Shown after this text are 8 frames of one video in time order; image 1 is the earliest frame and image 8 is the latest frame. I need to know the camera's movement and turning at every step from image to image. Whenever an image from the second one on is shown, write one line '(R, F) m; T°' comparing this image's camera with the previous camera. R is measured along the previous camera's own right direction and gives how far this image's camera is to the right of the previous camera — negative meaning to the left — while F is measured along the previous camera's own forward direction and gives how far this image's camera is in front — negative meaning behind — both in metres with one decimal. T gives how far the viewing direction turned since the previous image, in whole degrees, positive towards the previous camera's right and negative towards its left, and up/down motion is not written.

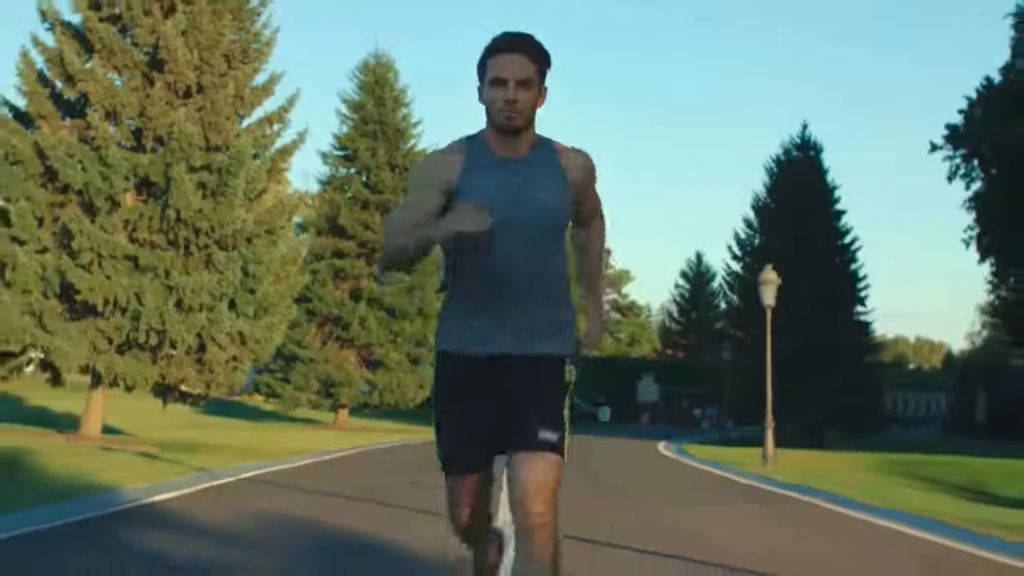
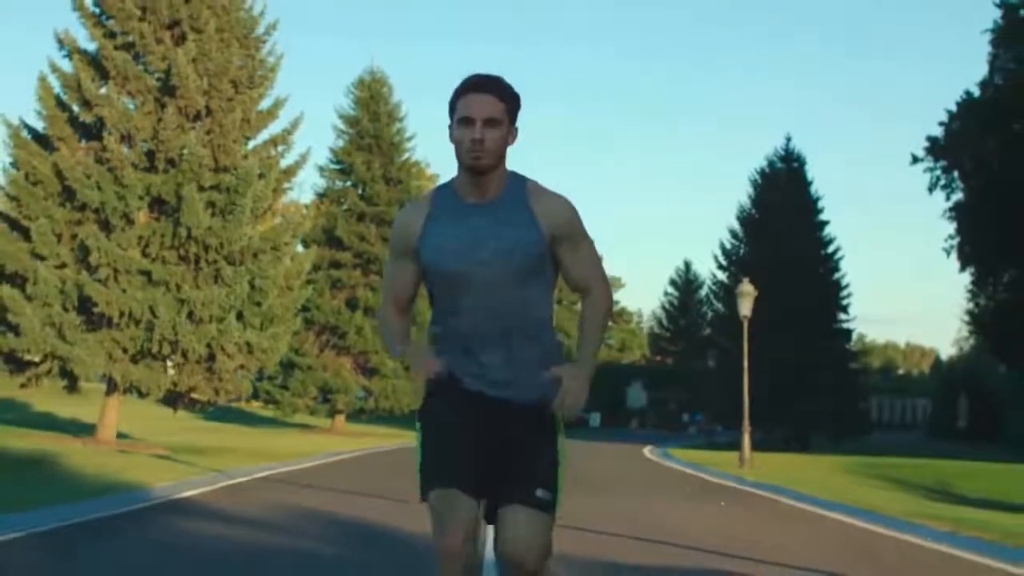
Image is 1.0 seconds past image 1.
(0.0, -1.6) m; 0°
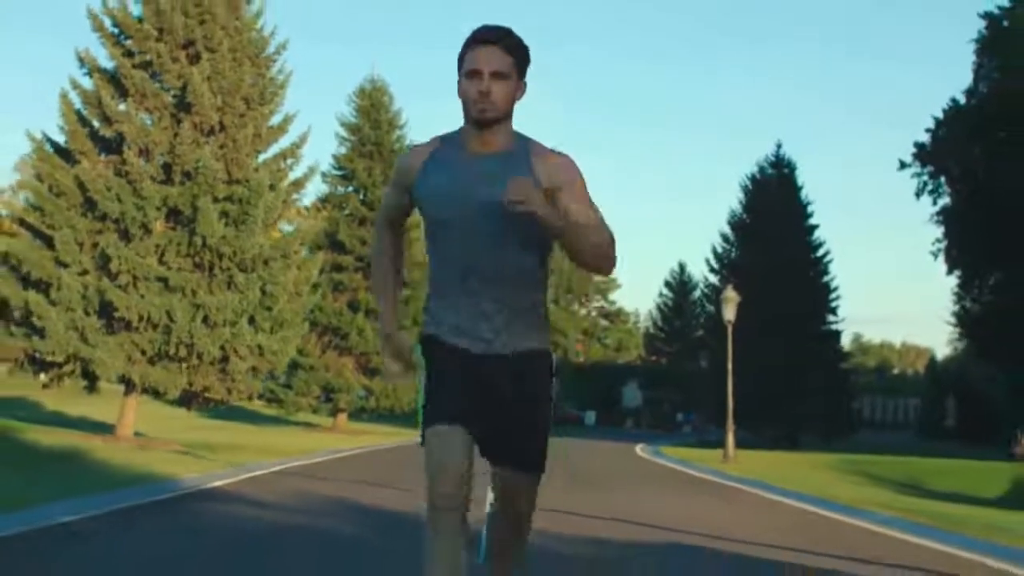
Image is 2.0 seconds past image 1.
(0.0, -1.6) m; 0°
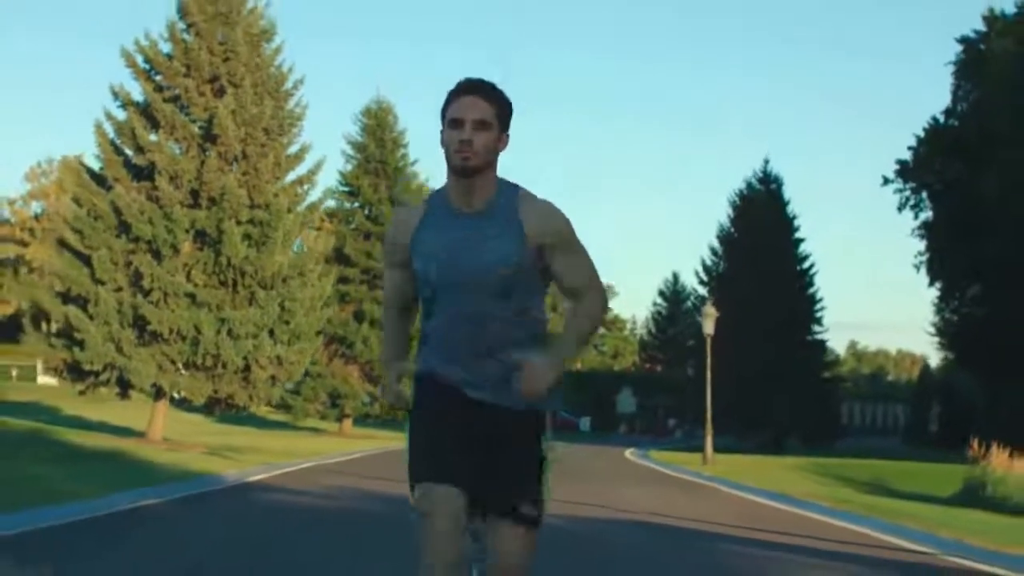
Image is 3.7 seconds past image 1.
(0.0, -2.6) m; 0°
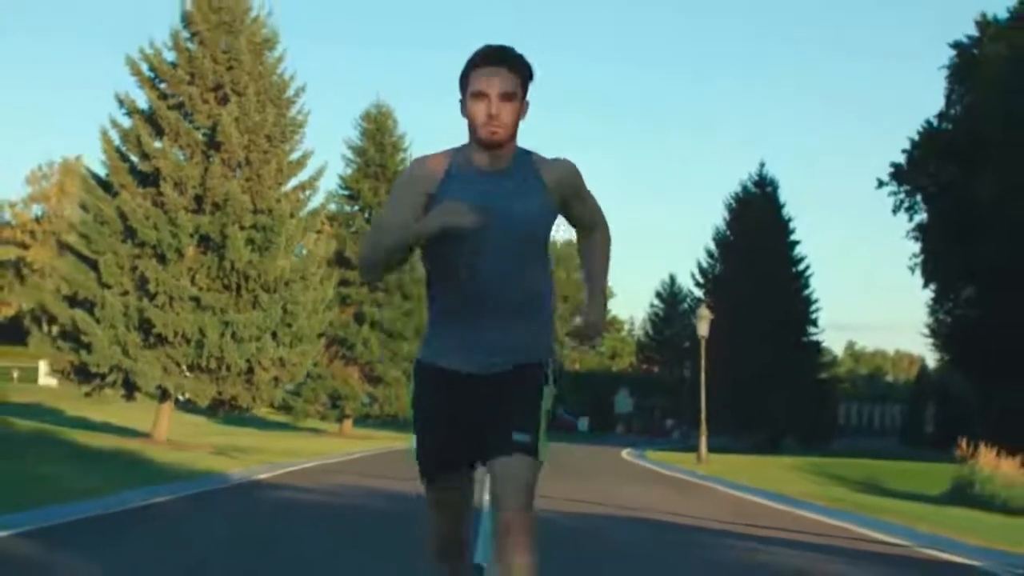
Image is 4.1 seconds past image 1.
(0.0, -0.6) m; 0°
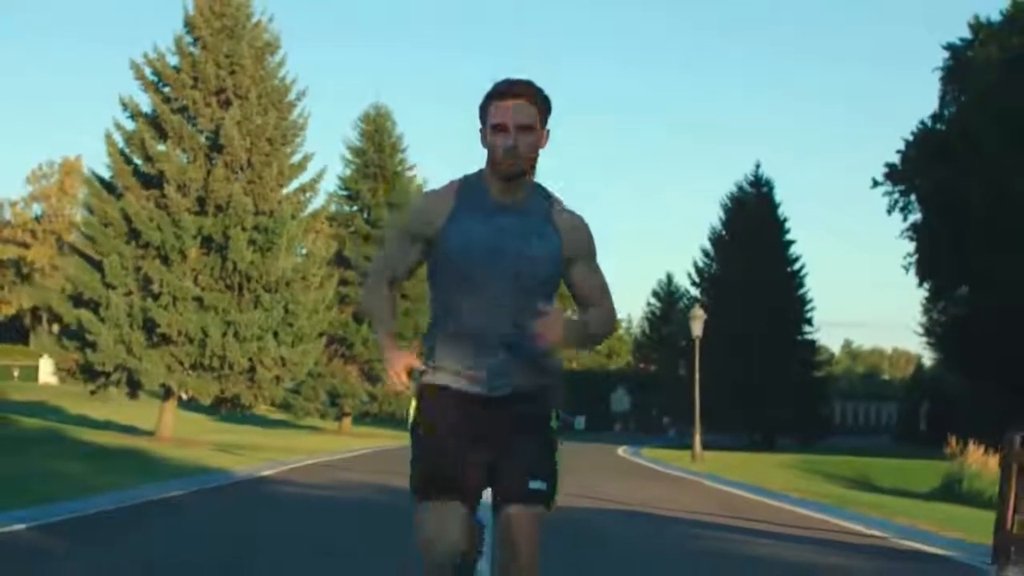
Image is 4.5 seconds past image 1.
(0.0, -0.6) m; 0°
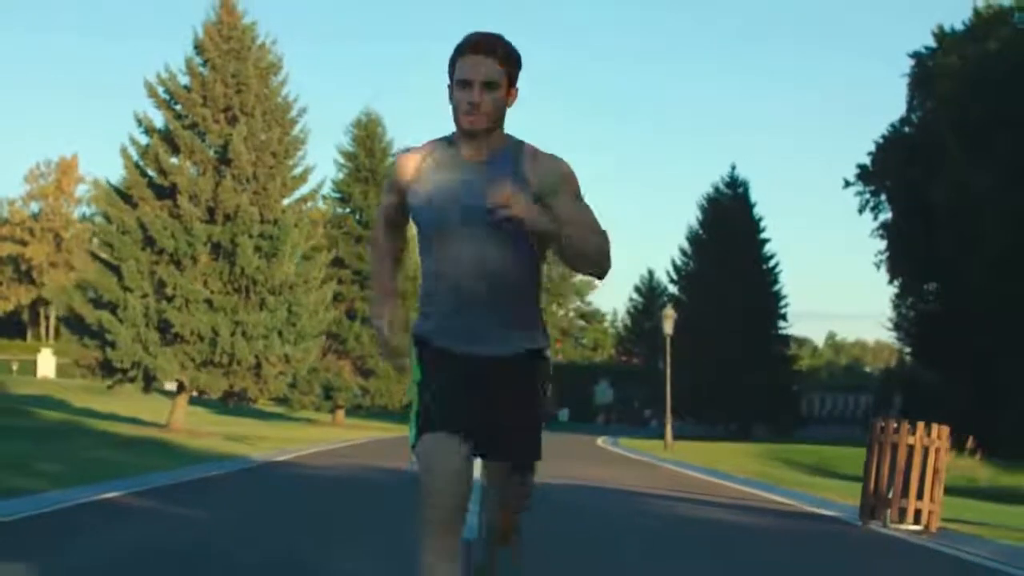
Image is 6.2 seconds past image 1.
(0.0, -2.8) m; +1°
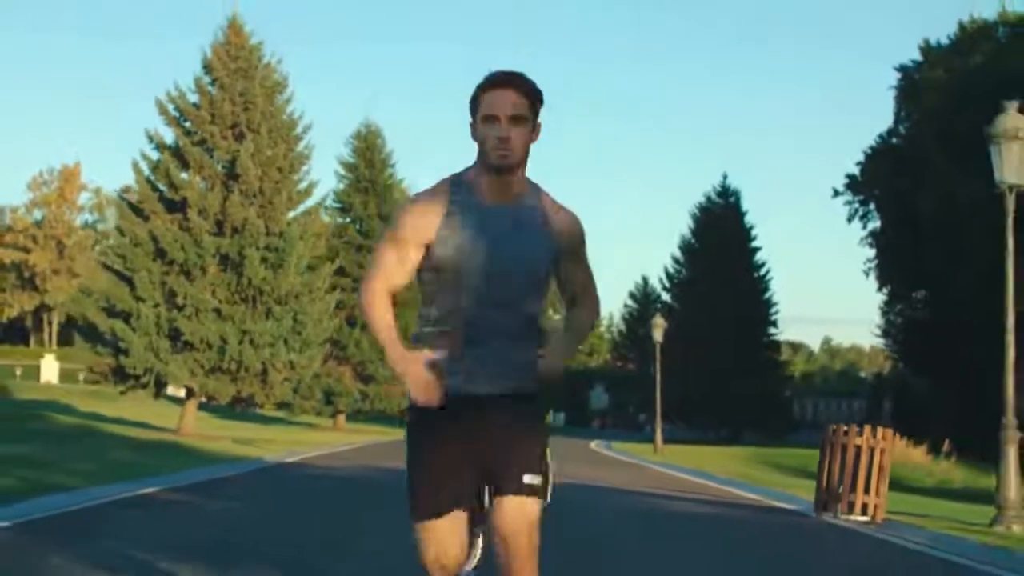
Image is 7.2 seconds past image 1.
(0.0, -1.5) m; 0°
